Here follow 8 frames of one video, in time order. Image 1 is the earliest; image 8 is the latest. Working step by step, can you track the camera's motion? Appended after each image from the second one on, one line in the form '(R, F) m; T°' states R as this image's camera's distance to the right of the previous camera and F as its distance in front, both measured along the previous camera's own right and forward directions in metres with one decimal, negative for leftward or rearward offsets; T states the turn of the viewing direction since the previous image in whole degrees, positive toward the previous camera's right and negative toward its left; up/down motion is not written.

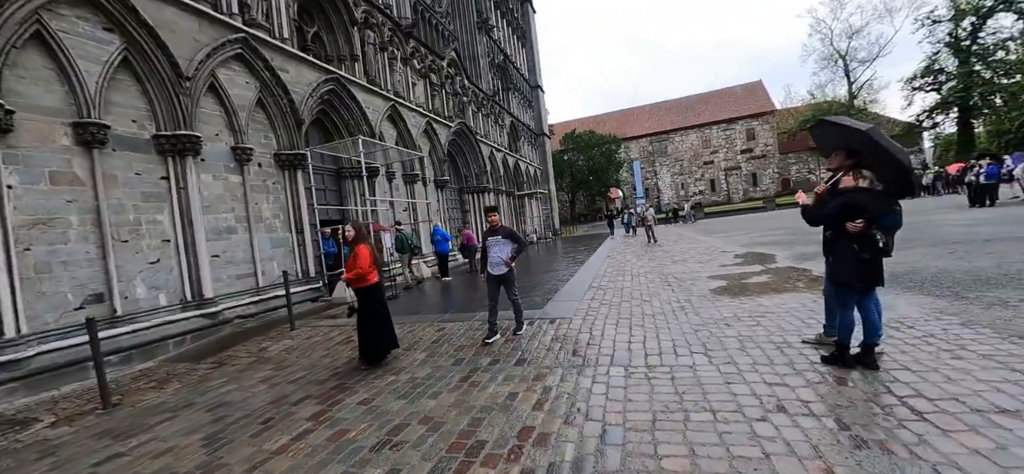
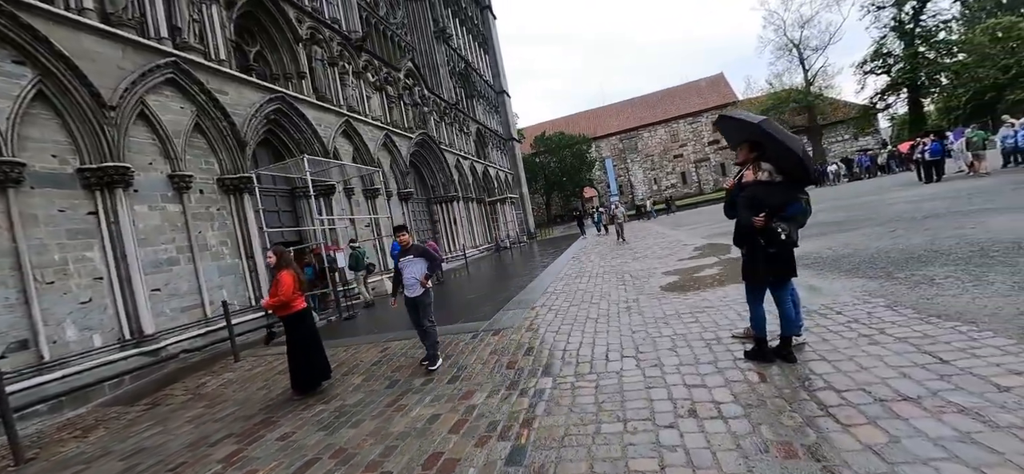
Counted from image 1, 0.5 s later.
(+0.5, +0.1) m; +2°
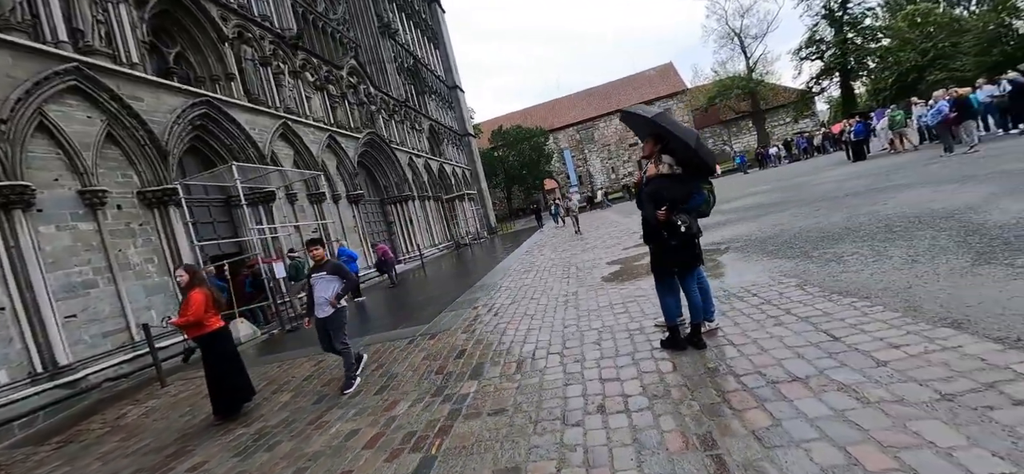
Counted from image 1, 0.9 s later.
(+0.4, 0.0) m; +4°
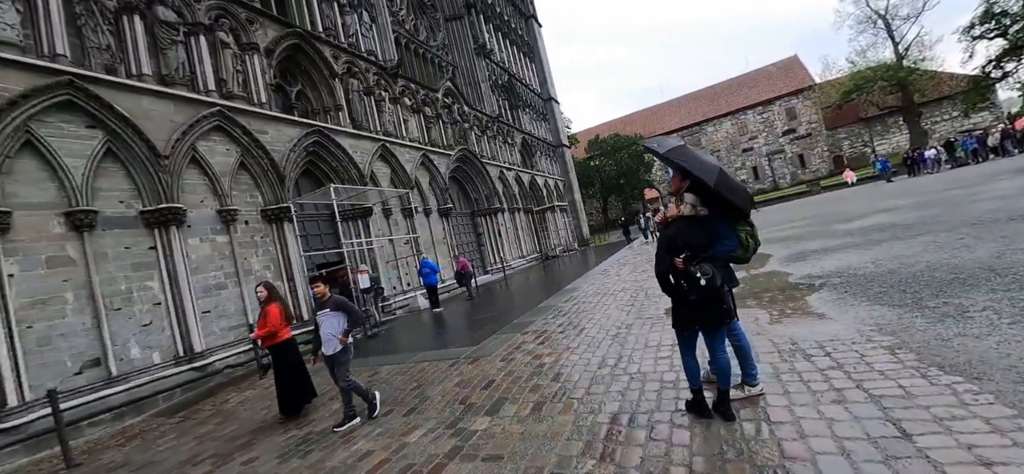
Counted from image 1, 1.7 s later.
(+0.7, 0.0) m; -14°
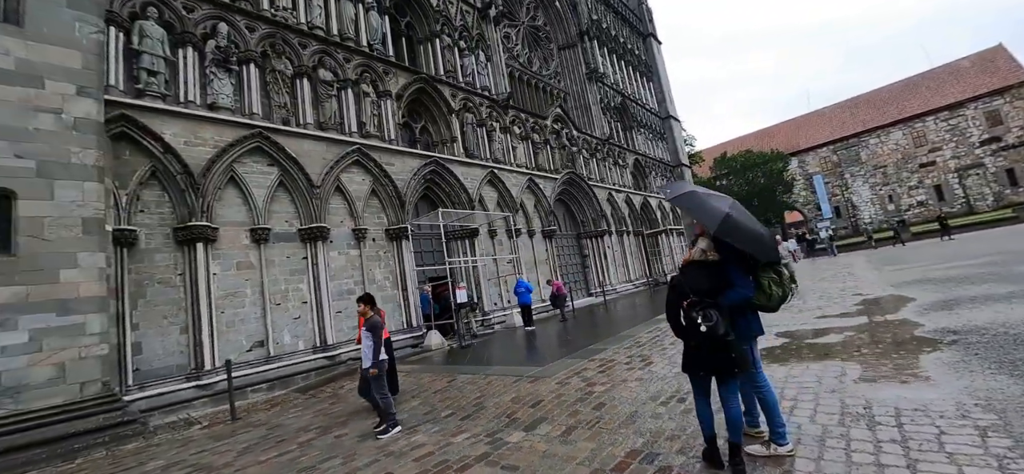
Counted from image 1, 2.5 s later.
(+0.8, -0.4) m; -16°
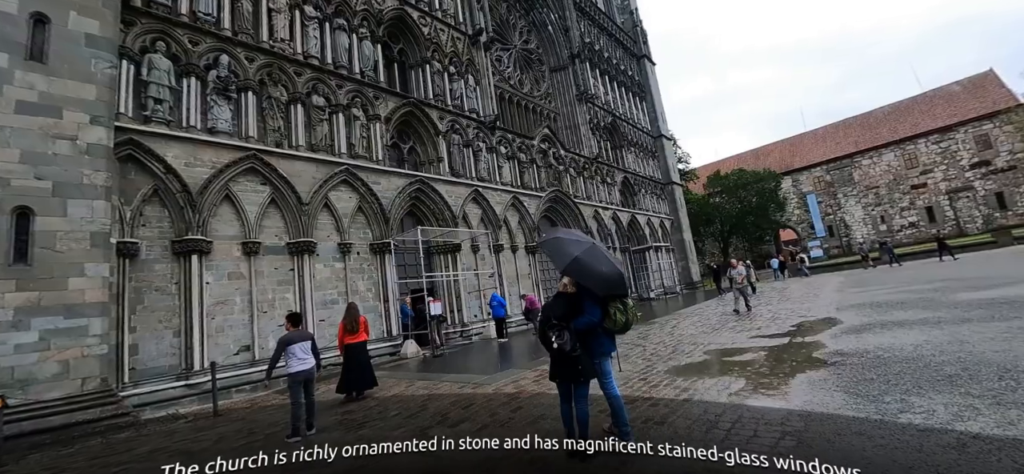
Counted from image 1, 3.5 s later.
(+0.7, -0.7) m; -1°
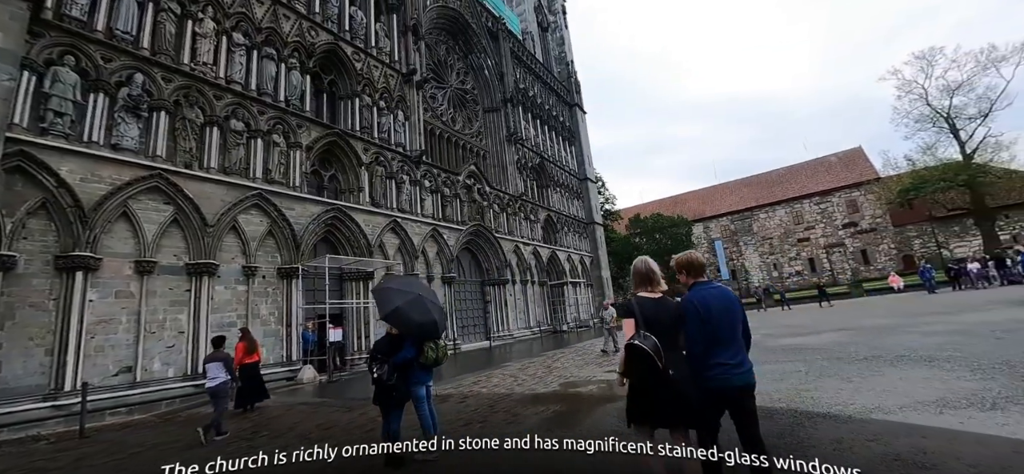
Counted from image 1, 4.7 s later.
(+0.9, -0.9) m; +8°
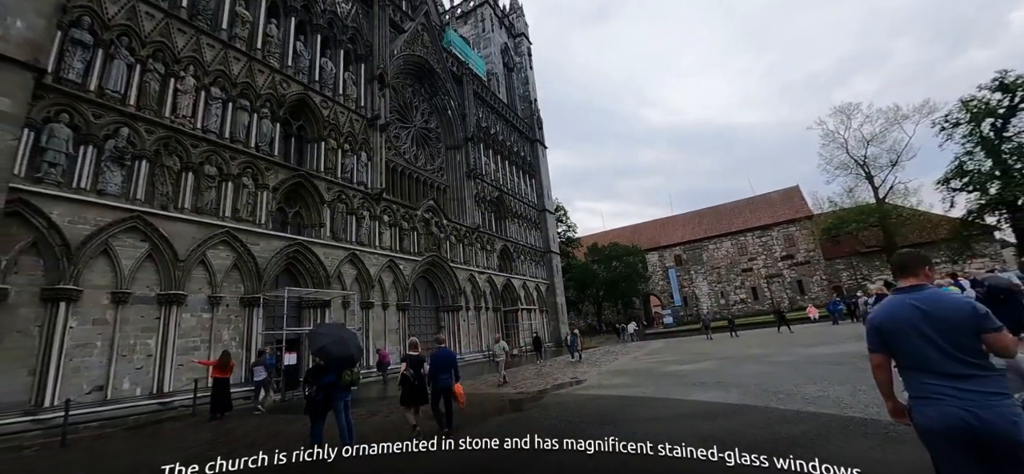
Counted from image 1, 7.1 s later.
(+1.0, -1.9) m; +3°
